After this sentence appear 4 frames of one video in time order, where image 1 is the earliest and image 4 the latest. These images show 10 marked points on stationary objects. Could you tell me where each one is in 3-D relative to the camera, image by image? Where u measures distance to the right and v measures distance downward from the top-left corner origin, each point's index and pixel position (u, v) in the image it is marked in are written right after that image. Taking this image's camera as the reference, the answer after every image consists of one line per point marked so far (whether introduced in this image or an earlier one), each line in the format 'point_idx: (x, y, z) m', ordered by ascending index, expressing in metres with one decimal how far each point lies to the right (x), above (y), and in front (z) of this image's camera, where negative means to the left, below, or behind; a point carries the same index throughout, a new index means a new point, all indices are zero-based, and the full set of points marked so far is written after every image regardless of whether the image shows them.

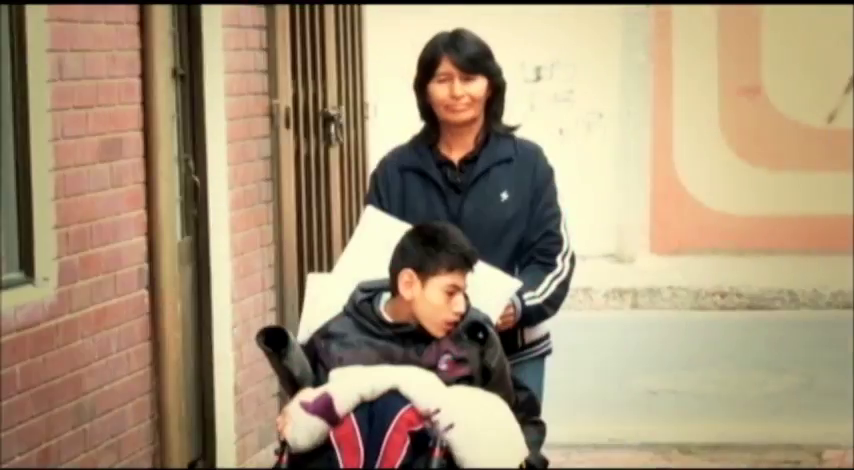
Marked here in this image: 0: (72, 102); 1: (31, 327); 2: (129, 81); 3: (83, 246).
0: (-1.8, +0.7, +7.2) m
1: (-1.9, -0.5, +6.9) m
2: (-1.6, +0.8, +7.7) m
3: (-1.8, -0.1, +7.3) m
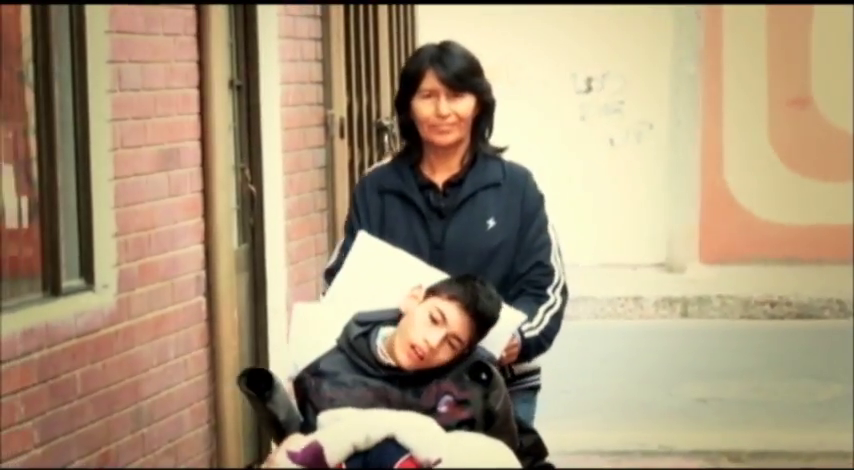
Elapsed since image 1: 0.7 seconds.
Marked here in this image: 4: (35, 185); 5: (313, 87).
0: (-1.5, +0.6, +7.3) m
1: (-1.7, -0.5, +7.0) m
2: (-1.3, +0.8, +7.8) m
3: (-1.5, -0.1, +7.4) m
4: (-1.9, +0.2, +7.0) m
5: (-0.7, +0.9, +8.7) m
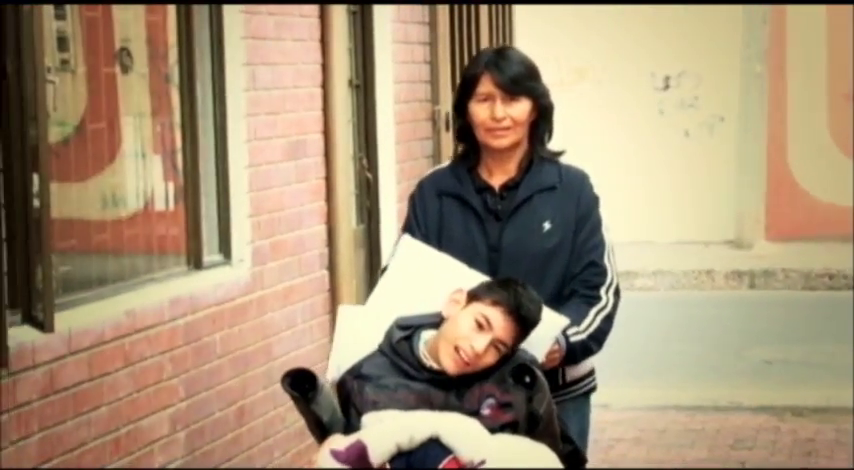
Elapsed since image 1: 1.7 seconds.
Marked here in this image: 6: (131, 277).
0: (-1.0, +0.7, +8.3) m
1: (-1.1, -0.4, +8.0) m
2: (-0.7, +0.9, +8.8) m
3: (-0.9, 0.0, +8.4) m
4: (-1.4, +0.4, +8.0) m
5: (-0.1, +1.0, +9.7) m
6: (-1.6, -0.2, +7.5) m
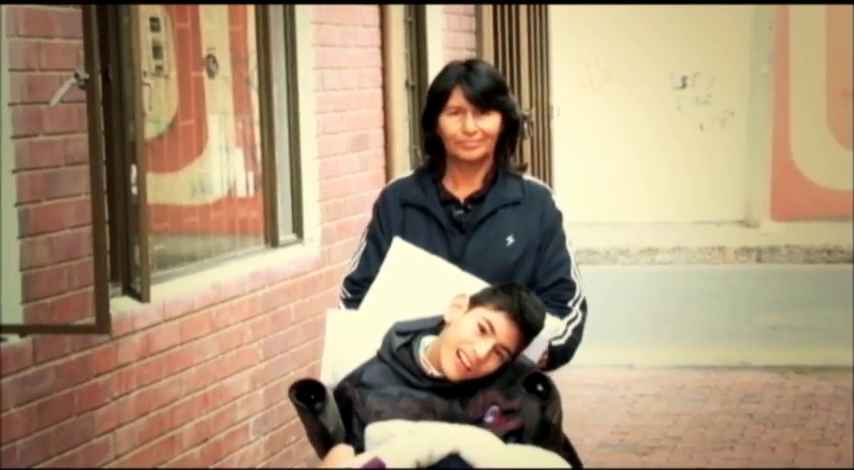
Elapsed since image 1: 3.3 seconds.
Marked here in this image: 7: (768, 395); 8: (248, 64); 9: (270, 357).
0: (-0.7, +0.9, +9.5) m
1: (-0.8, -0.3, +9.2) m
2: (-0.4, +1.0, +10.0) m
3: (-0.6, +0.1, +9.6) m
4: (-1.1, +0.5, +9.2) m
5: (+0.3, +1.2, +10.8) m
6: (-1.3, -0.1, +8.7) m
7: (+2.5, -1.2, +10.1) m
8: (-1.1, +1.1, +9.0) m
9: (-1.0, -0.8, +9.1) m
